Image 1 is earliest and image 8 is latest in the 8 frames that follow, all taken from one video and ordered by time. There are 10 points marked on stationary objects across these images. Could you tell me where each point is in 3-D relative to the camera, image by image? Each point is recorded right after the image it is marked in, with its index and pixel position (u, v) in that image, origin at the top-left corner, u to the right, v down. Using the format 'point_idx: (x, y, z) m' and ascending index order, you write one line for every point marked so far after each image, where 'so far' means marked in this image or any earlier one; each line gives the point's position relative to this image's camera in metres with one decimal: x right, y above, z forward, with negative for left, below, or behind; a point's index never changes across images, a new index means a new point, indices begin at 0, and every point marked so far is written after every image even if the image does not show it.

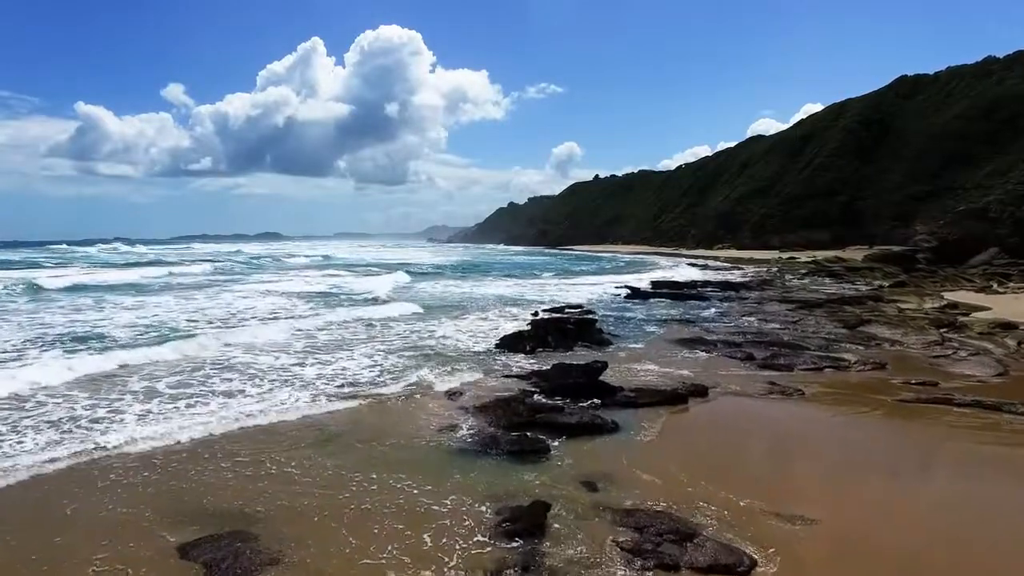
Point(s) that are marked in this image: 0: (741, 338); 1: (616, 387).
0: (+5.6, -1.2, +14.8) m
1: (+1.6, -1.6, +9.6) m
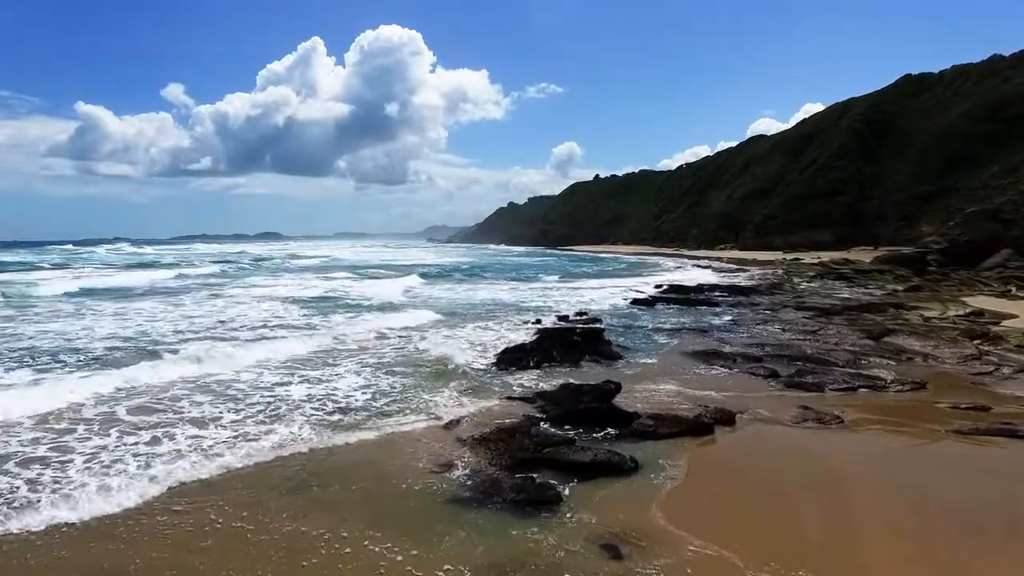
0: (+5.6, -1.4, +13.8) m
1: (+1.7, -1.8, +8.6) m
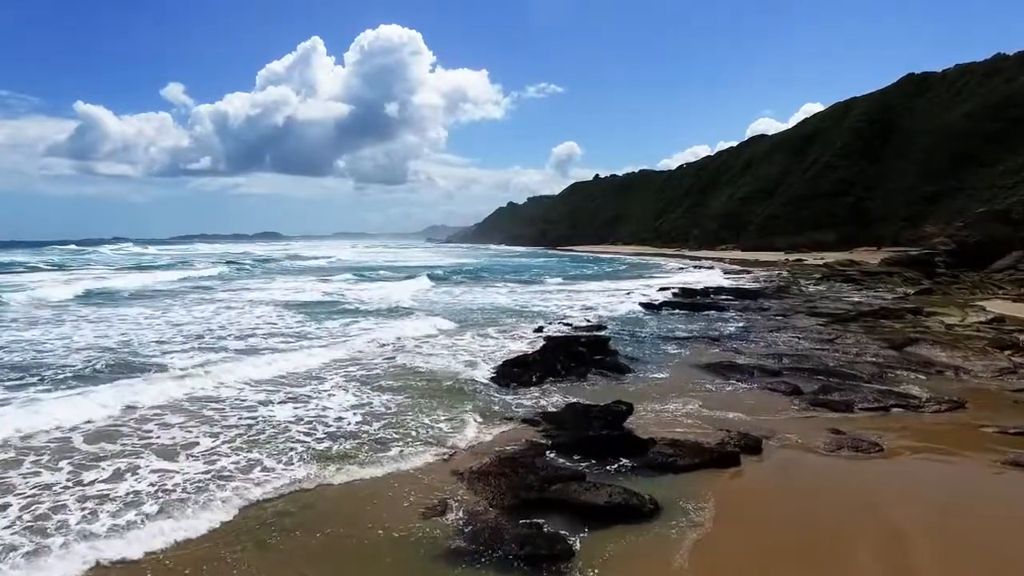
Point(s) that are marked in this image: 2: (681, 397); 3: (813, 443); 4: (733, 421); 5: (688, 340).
0: (+5.6, -1.6, +13.0) m
1: (+1.7, -1.9, +7.7) m
2: (+2.9, -1.9, +10.4) m
3: (+3.9, -2.0, +8.0) m
4: (+3.2, -2.0, +8.9) m
5: (+4.5, -1.4, +16.0) m
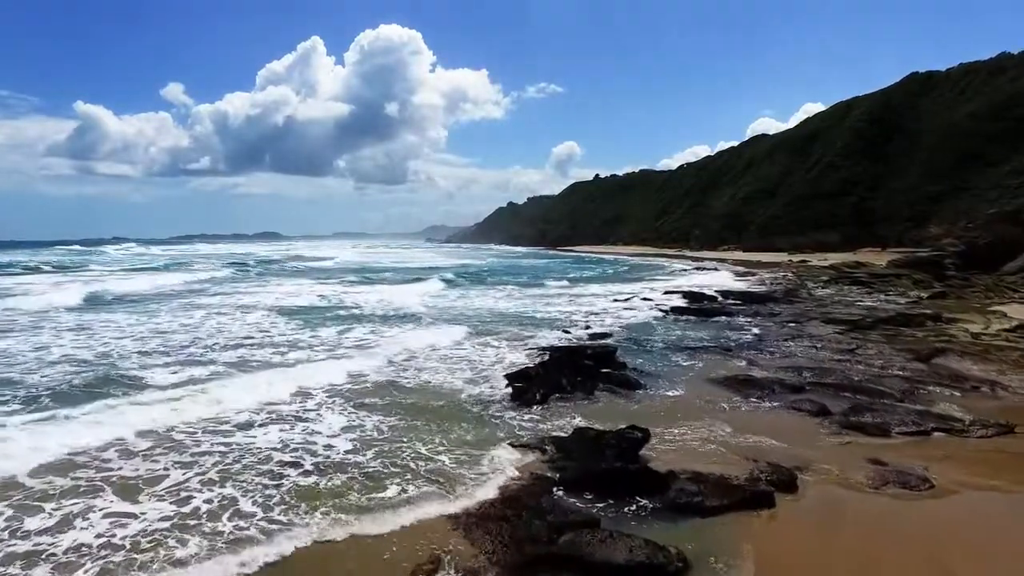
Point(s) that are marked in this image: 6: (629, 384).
0: (+5.7, -1.8, +12.1) m
1: (+1.7, -2.1, +6.8) m
2: (+2.9, -2.1, +9.5) m
3: (+4.0, -2.2, +7.1) m
4: (+3.3, -2.1, +8.0) m
5: (+4.6, -1.5, +15.1) m
6: (+2.2, -1.8, +11.5) m
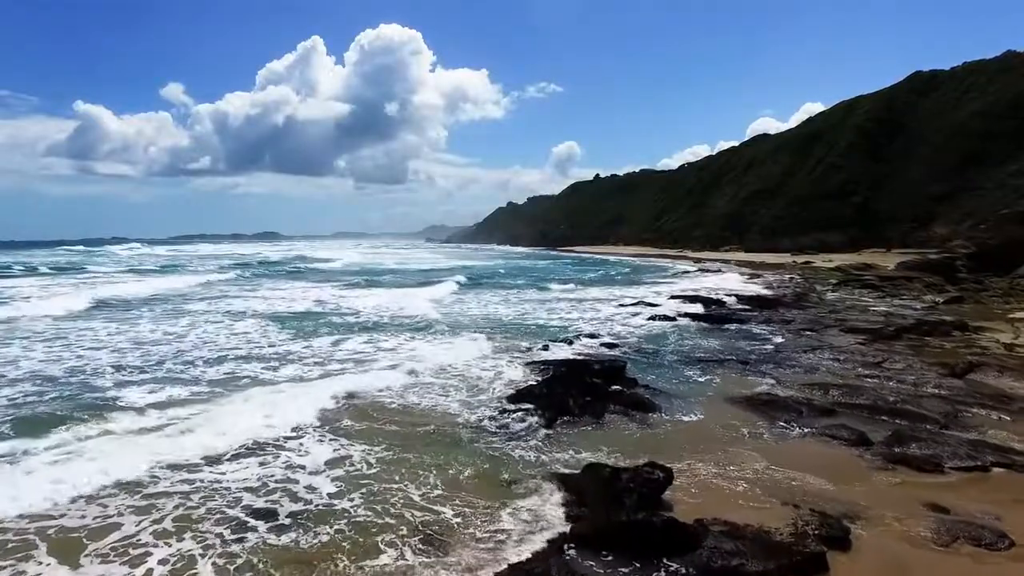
0: (+5.7, -2.0, +11.1) m
1: (+1.8, -2.3, +5.8) m
2: (+3.0, -2.3, +8.5) m
3: (+4.0, -2.4, +6.1) m
4: (+3.3, -2.4, +7.0) m
5: (+4.6, -1.7, +14.1) m
6: (+2.2, -2.0, +10.4) m
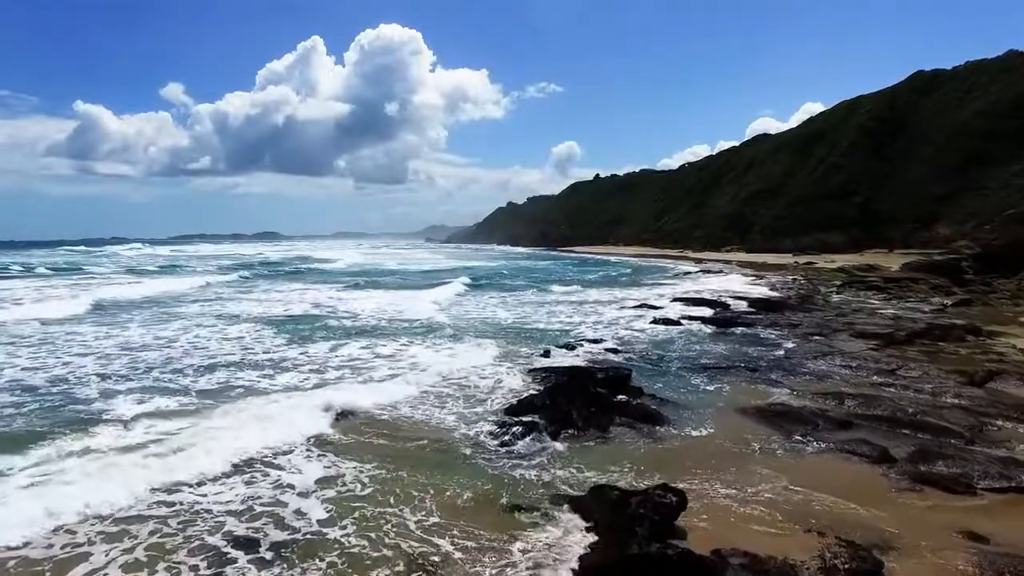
0: (+5.7, -2.1, +10.5) m
1: (+1.8, -2.4, +5.3) m
2: (+3.0, -2.4, +8.0) m
3: (+4.0, -2.5, +5.5) m
4: (+3.3, -2.5, +6.5) m
5: (+4.6, -1.8, +13.6) m
6: (+2.2, -2.1, +9.9) m
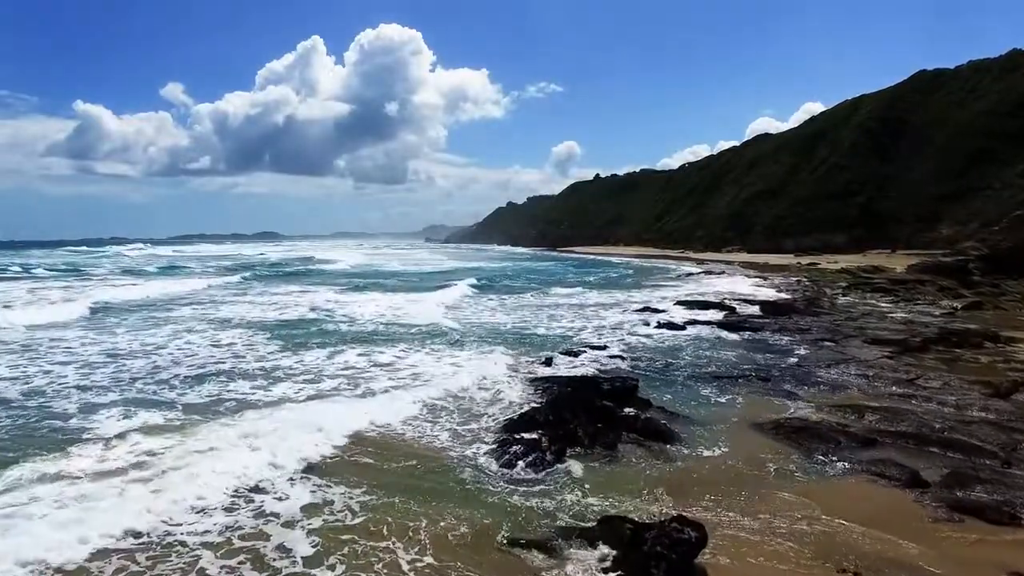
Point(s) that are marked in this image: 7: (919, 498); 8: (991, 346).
0: (+5.7, -2.2, +9.9) m
1: (+1.8, -2.5, +4.7) m
2: (+3.0, -2.5, +7.4) m
3: (+4.0, -2.6, +4.9) m
4: (+3.3, -2.6, +5.9) m
5: (+4.6, -2.0, +13.0) m
6: (+2.3, -2.2, +9.3) m
7: (+4.8, -2.5, +7.3) m
8: (+12.8, -1.5, +16.3) m
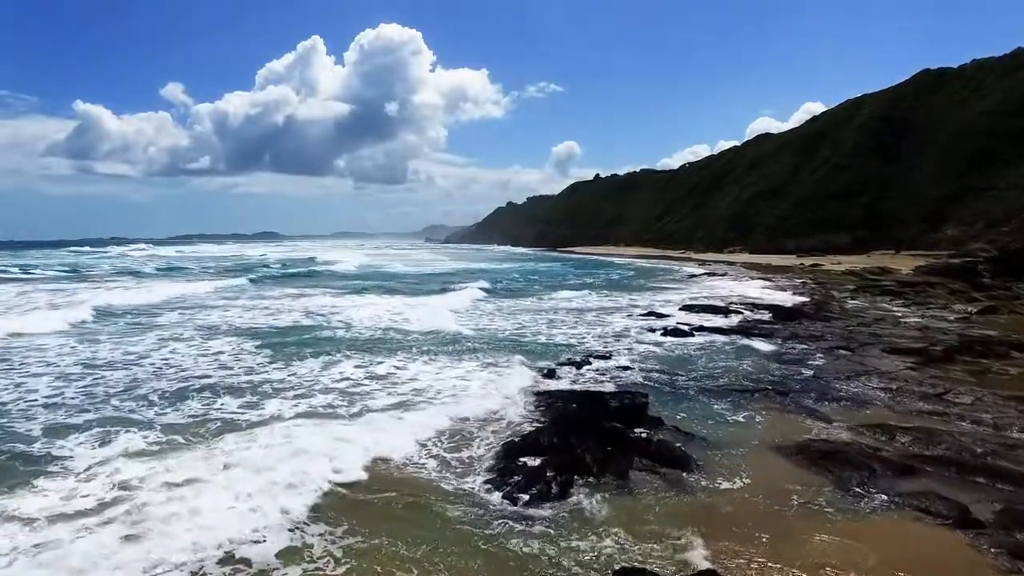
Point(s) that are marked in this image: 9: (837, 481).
0: (+5.8, -2.4, +9.1) m
1: (+1.8, -2.7, +3.9) m
2: (+3.0, -2.7, +6.6) m
3: (+4.0, -2.8, +4.1) m
4: (+3.3, -2.7, +5.0) m
5: (+4.6, -2.1, +12.1) m
6: (+2.3, -2.4, +8.5) m
7: (+4.8, -2.6, +6.4) m
8: (+12.8, -1.7, +15.5) m
9: (+4.3, -2.5, +8.1) m
